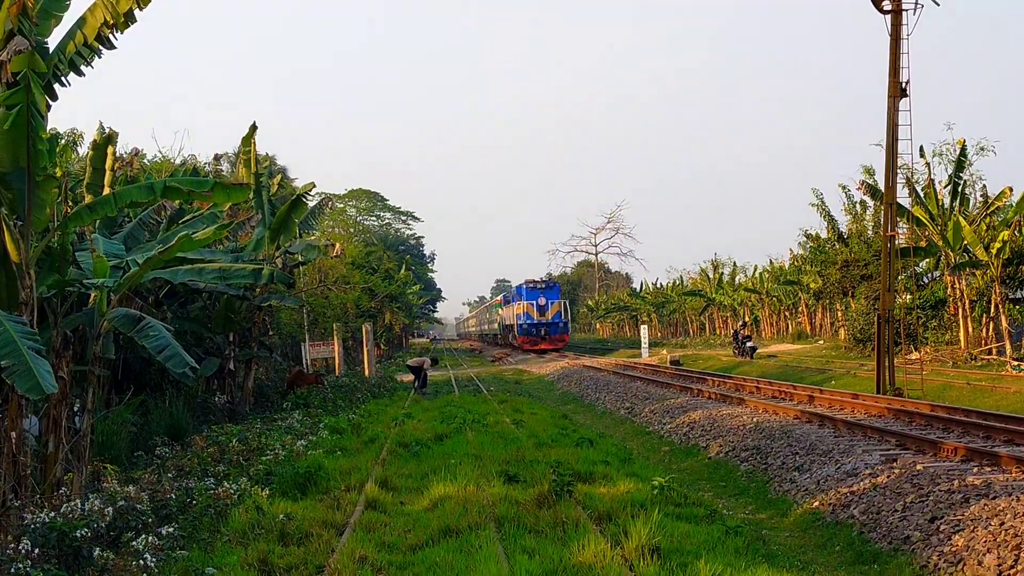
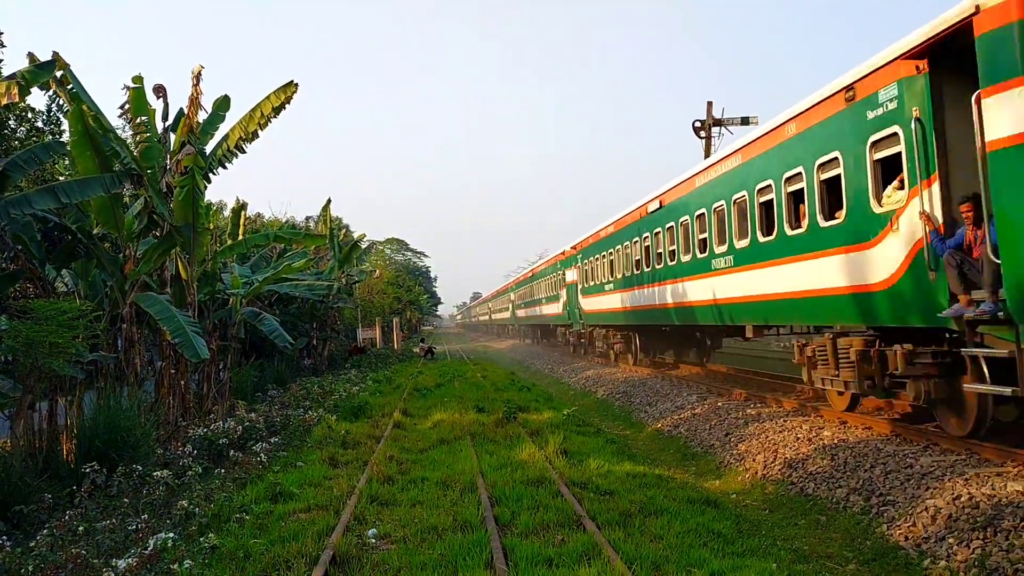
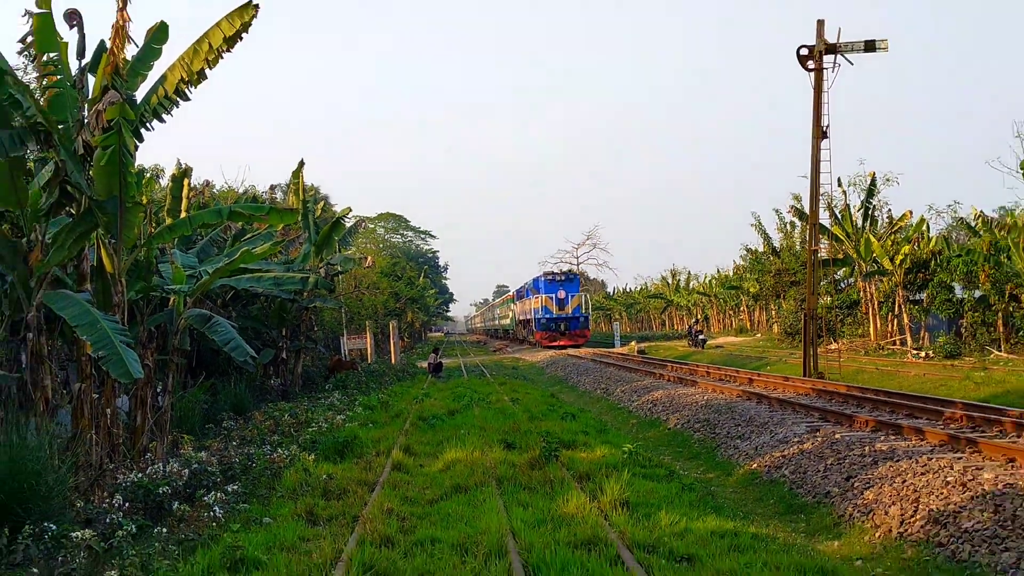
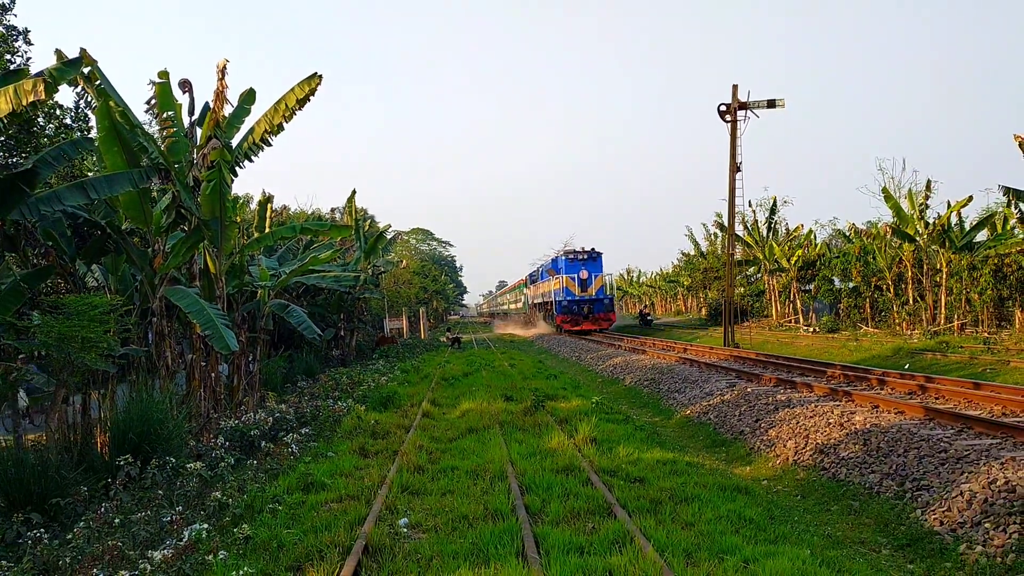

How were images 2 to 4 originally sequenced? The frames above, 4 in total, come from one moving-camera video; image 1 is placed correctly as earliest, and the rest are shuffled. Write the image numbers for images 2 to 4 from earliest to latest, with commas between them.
3, 4, 2
